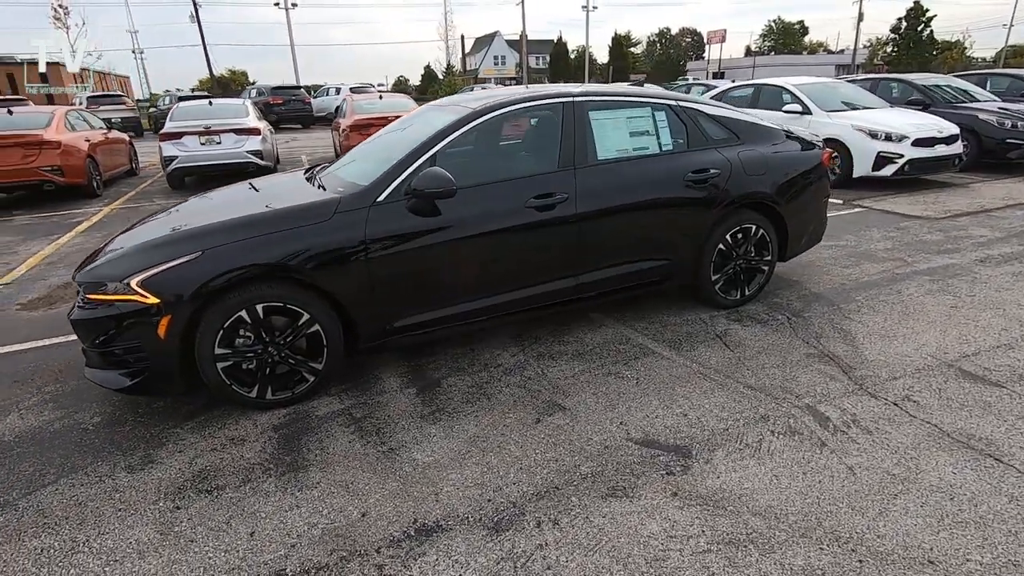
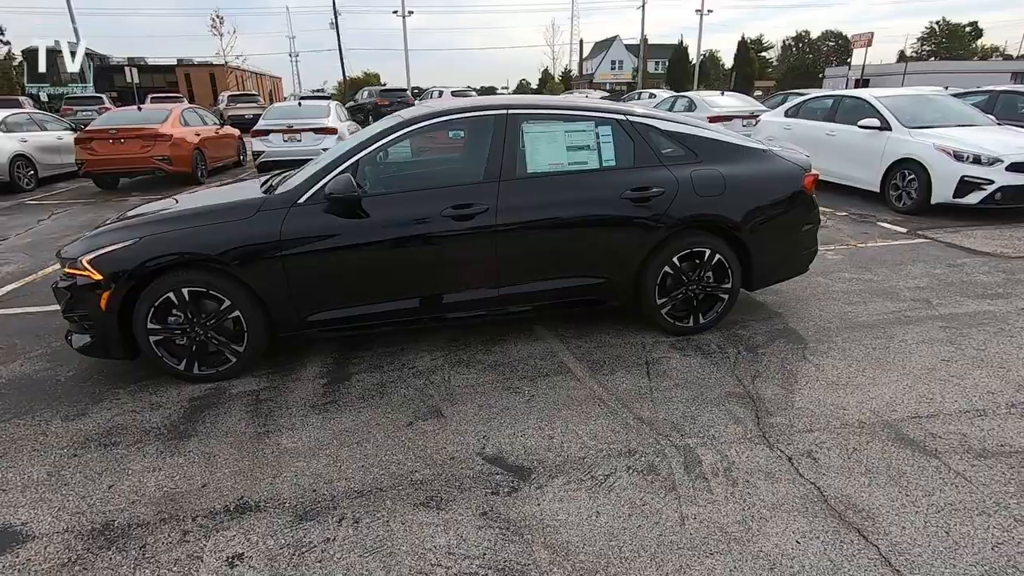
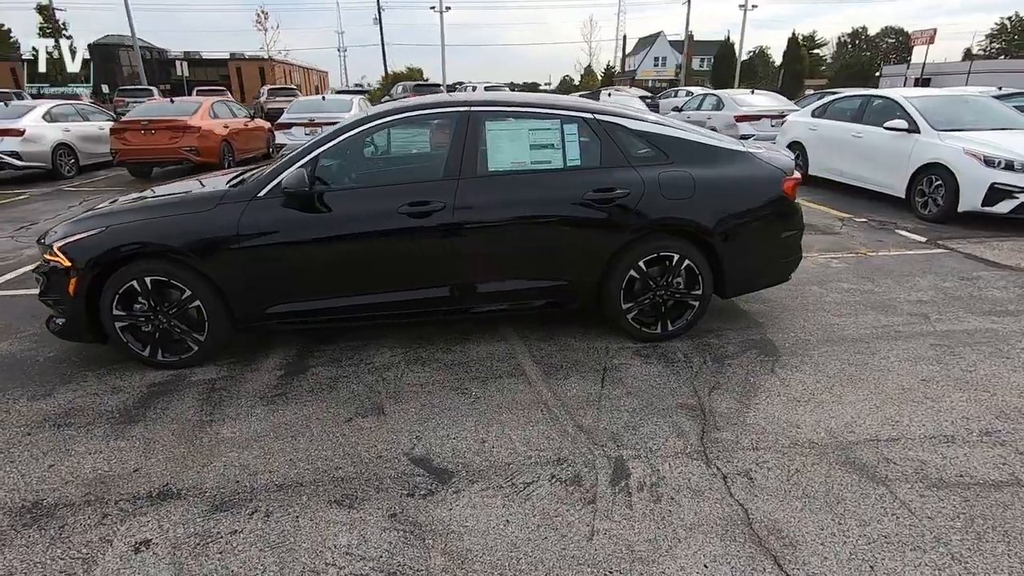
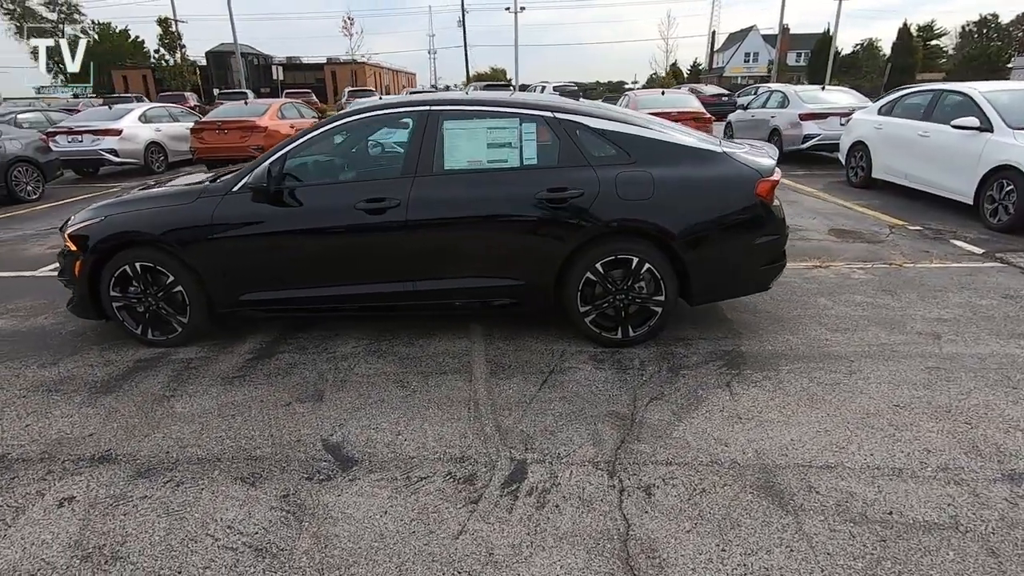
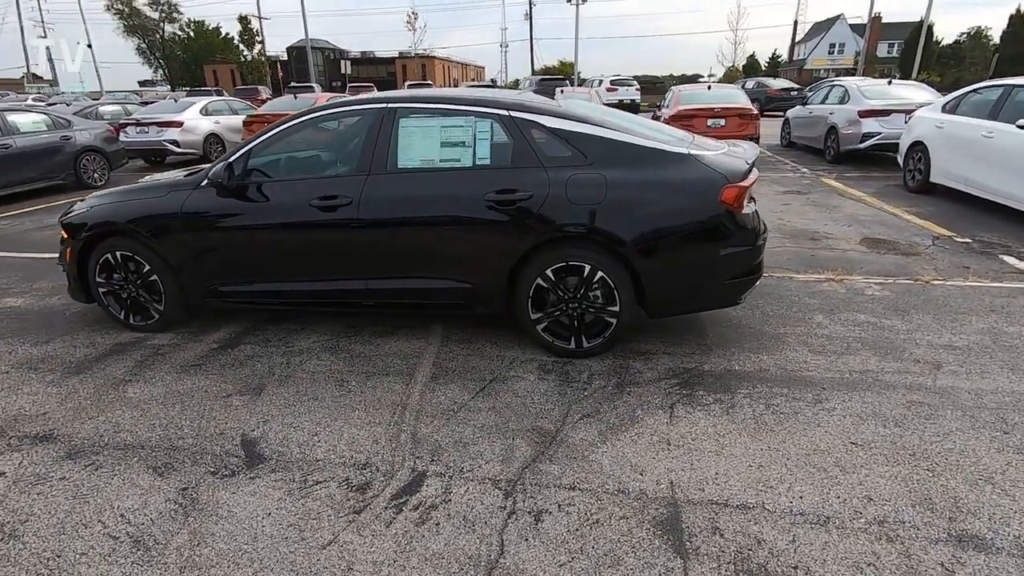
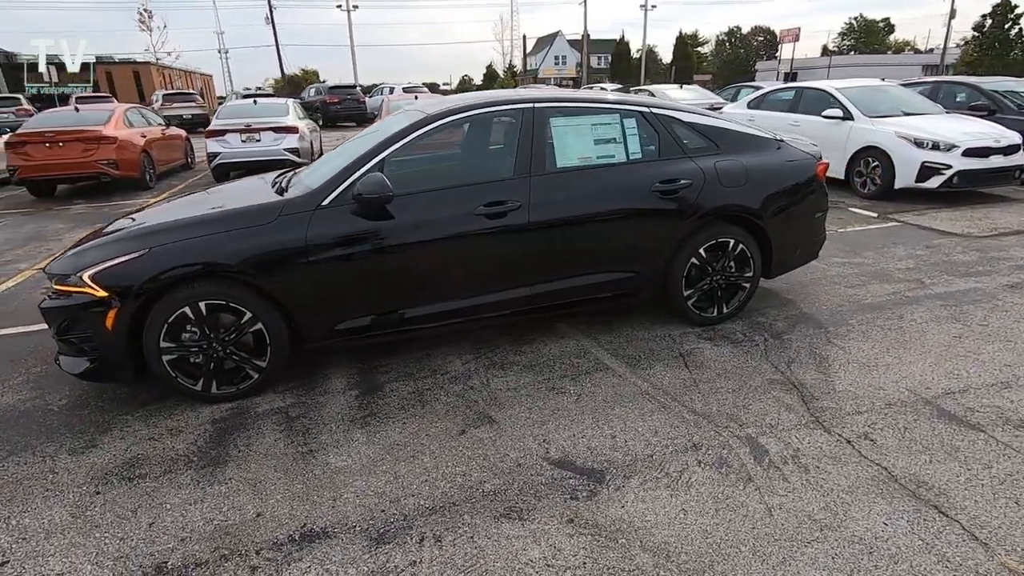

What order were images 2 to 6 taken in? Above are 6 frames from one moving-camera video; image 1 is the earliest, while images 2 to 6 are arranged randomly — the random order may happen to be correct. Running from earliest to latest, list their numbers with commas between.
6, 2, 3, 4, 5
